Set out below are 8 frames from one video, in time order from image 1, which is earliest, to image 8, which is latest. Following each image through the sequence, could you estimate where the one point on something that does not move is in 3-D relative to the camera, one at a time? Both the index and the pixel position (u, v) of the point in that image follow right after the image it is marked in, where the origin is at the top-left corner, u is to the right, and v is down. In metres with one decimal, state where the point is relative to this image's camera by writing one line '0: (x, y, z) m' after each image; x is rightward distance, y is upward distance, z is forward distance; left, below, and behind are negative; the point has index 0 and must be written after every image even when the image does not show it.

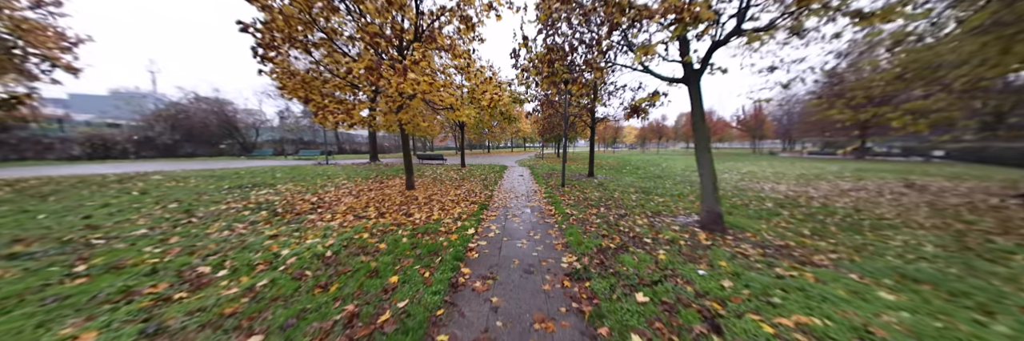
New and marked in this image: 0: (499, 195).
0: (-0.4, -0.8, +6.8) m
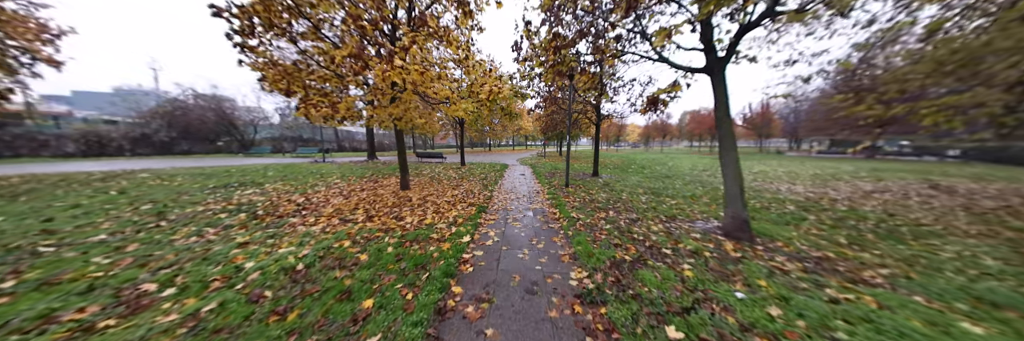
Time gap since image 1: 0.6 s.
0: (-0.4, -0.8, +6.4) m
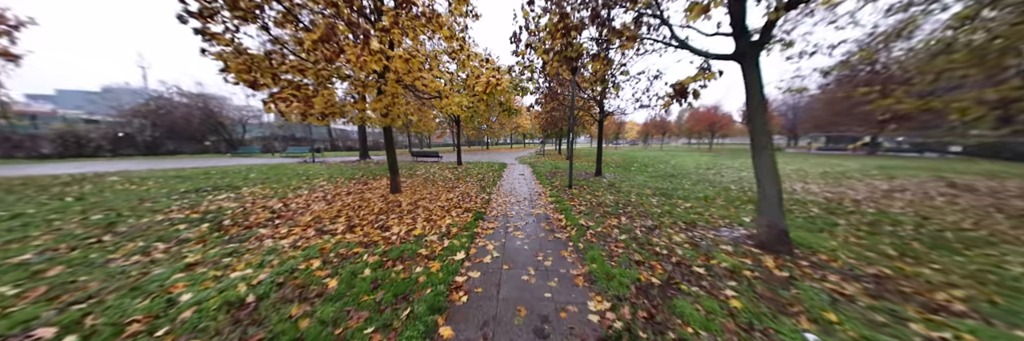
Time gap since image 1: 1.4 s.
0: (-0.4, -0.8, +5.8) m
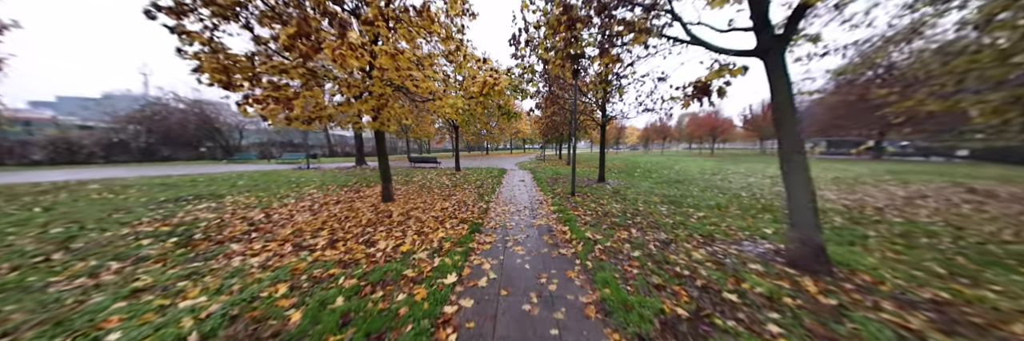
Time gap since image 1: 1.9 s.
0: (-0.4, -1.0, +5.4) m
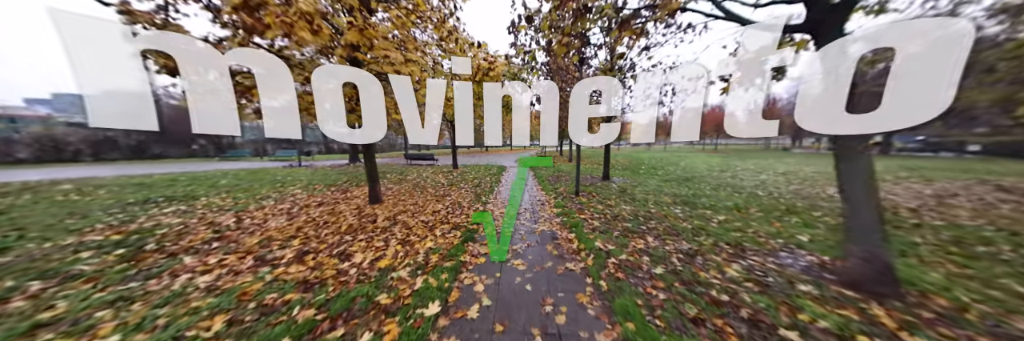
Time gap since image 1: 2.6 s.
0: (-0.4, -1.0, +4.9) m
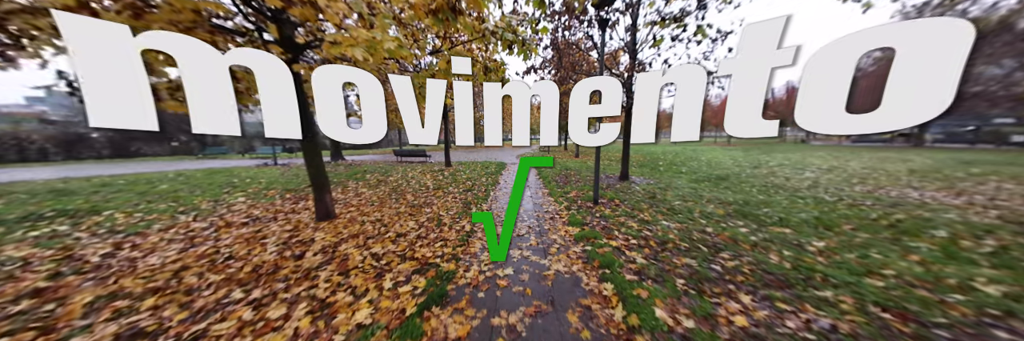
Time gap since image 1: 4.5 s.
0: (-0.4, -1.0, +3.5) m
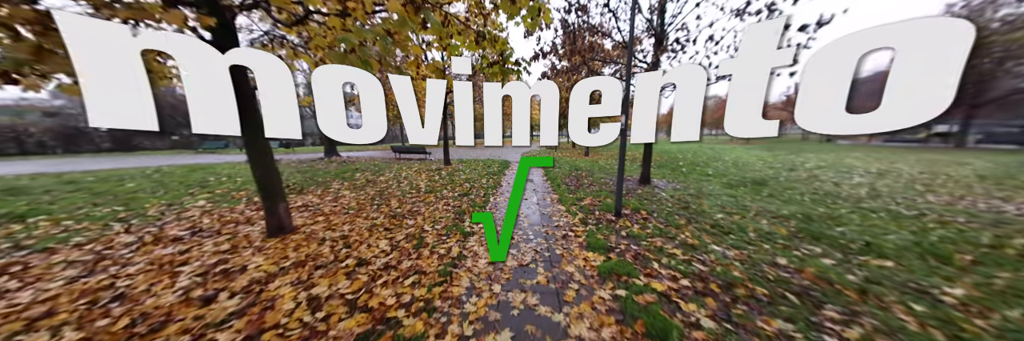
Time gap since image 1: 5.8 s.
0: (-0.4, -1.1, +2.7) m
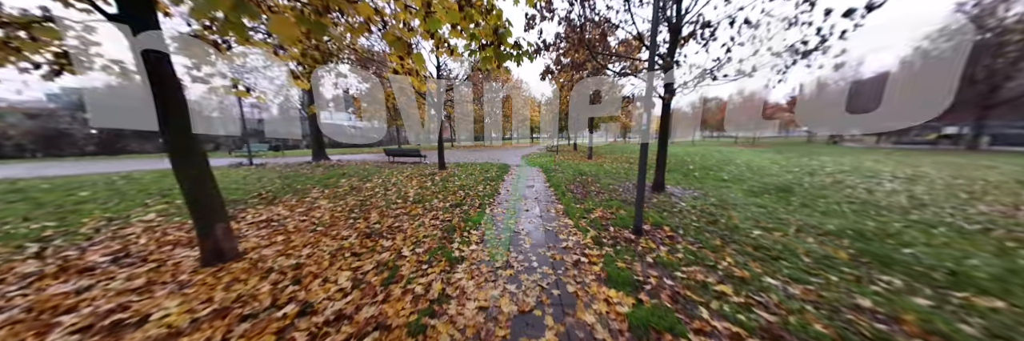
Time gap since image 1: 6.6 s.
0: (-0.4, -1.2, +2.0) m
